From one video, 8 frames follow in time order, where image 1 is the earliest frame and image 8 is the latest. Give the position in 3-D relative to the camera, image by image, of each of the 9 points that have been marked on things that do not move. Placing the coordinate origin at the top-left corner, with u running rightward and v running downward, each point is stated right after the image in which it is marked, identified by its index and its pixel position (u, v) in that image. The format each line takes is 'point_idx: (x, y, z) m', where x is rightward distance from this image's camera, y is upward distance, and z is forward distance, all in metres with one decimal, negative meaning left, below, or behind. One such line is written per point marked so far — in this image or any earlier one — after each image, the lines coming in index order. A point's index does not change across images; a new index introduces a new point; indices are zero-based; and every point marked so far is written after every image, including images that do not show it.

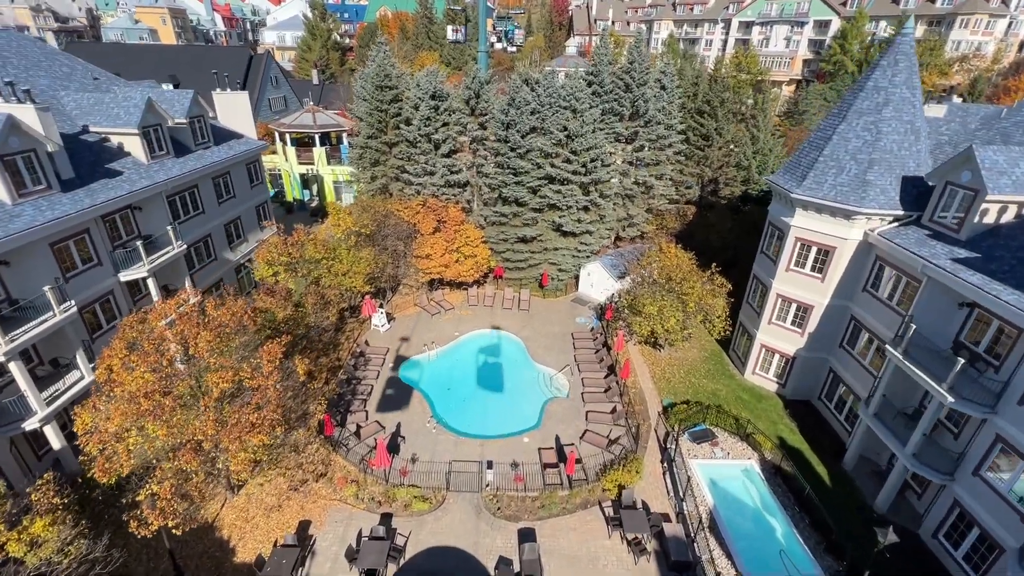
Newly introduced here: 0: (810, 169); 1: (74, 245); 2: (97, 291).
0: (+12.0, +4.8, +18.9) m
1: (-16.9, +1.7, +18.1) m
2: (-16.9, -0.1, +19.1) m
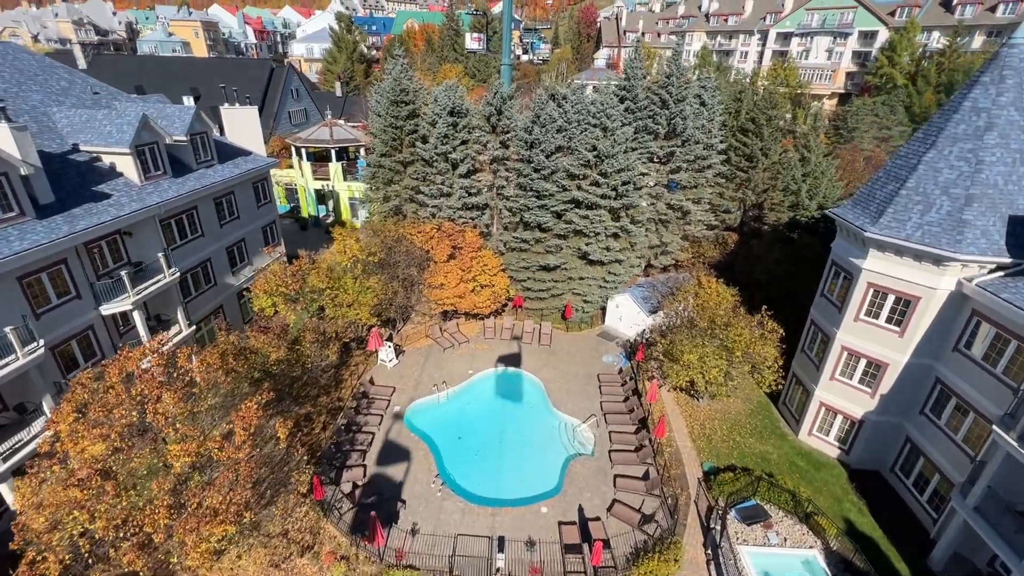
0: (+12.7, +2.8, +15.9) m
1: (-16.2, +0.4, +16.4) m
2: (-16.2, -1.4, +17.3) m
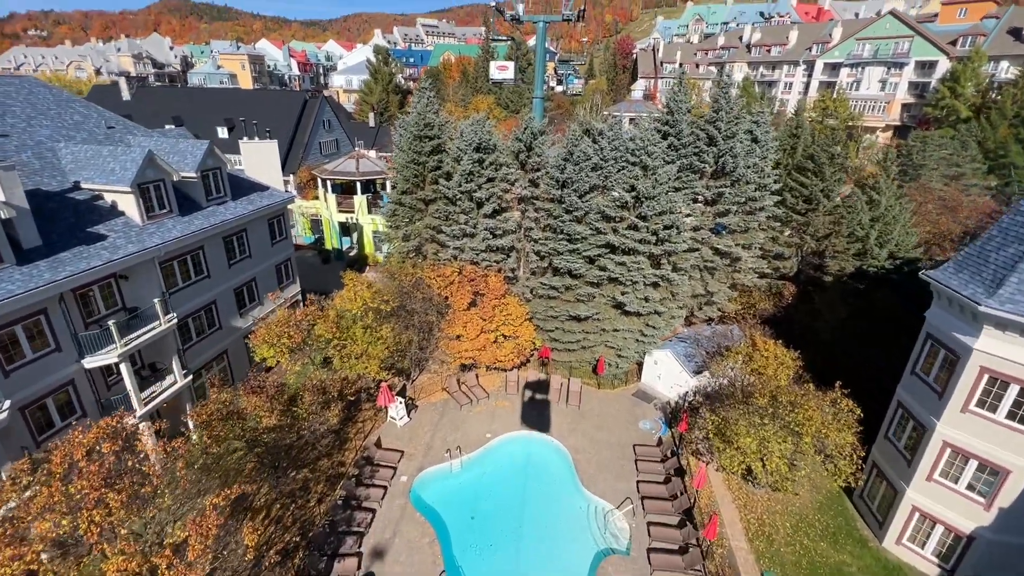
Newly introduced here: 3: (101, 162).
0: (+13.5, +0.4, +12.7) m
1: (-15.5, -1.3, +14.9) m
2: (-15.4, -3.2, +15.7) m
3: (-16.4, +5.0, +18.7) m
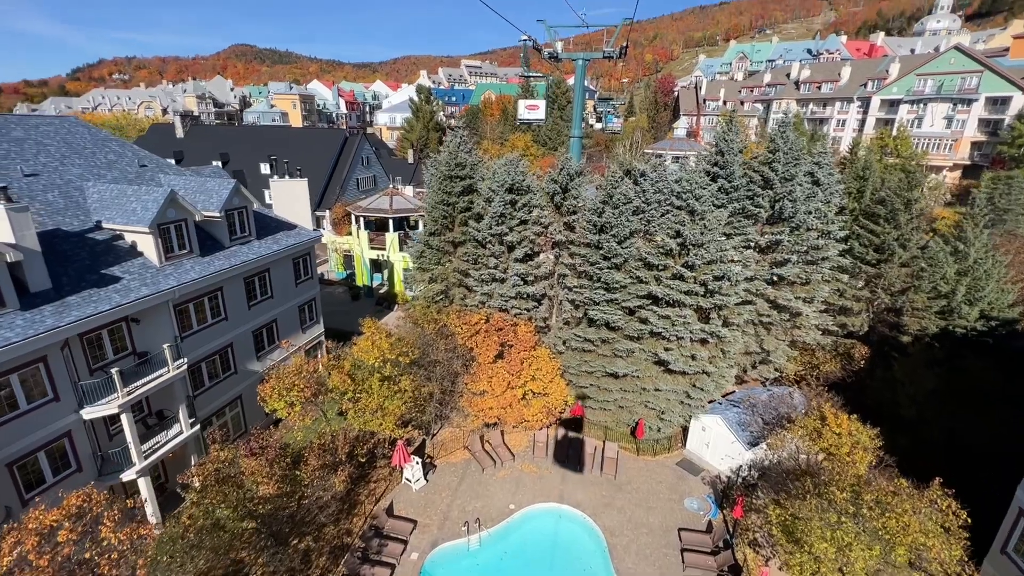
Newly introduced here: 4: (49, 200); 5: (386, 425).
0: (+14.1, -1.5, +9.8) m
1: (-14.7, -2.7, +14.0) m
2: (-14.6, -4.6, +14.7) m
3: (-15.1, +3.4, +18.3) m
4: (-17.3, +3.3, +17.6) m
5: (-5.1, -5.5, +19.0) m
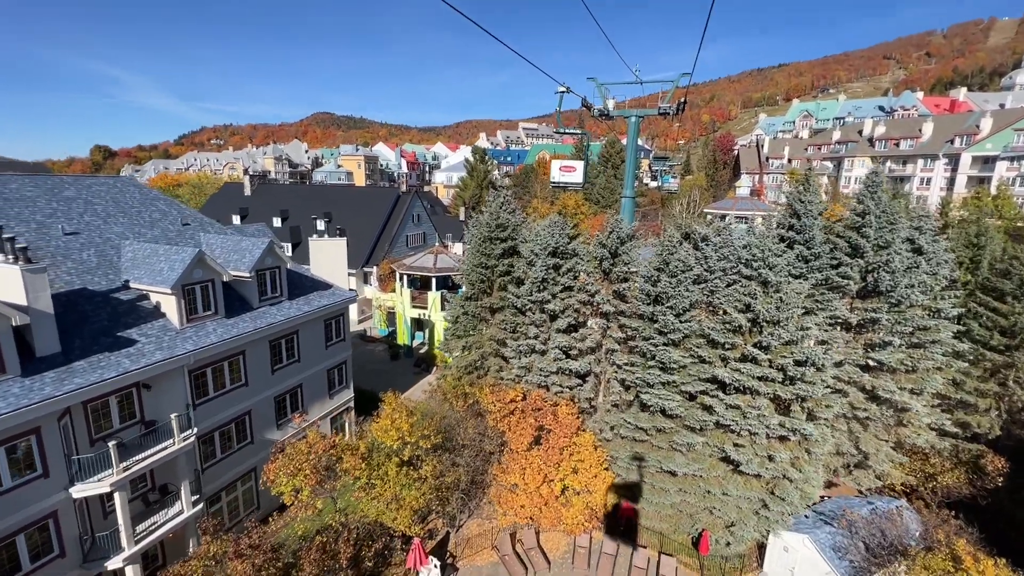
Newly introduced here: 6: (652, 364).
0: (+14.3, -3.5, +5.7) m
1: (-13.9, -4.5, +12.9) m
2: (-13.8, -6.5, +13.4) m
3: (-13.6, +1.0, +17.9) m
4: (-15.9, +1.1, +17.4) m
5: (-3.9, -8.1, +16.5) m
6: (+5.6, -3.0, +19.0) m
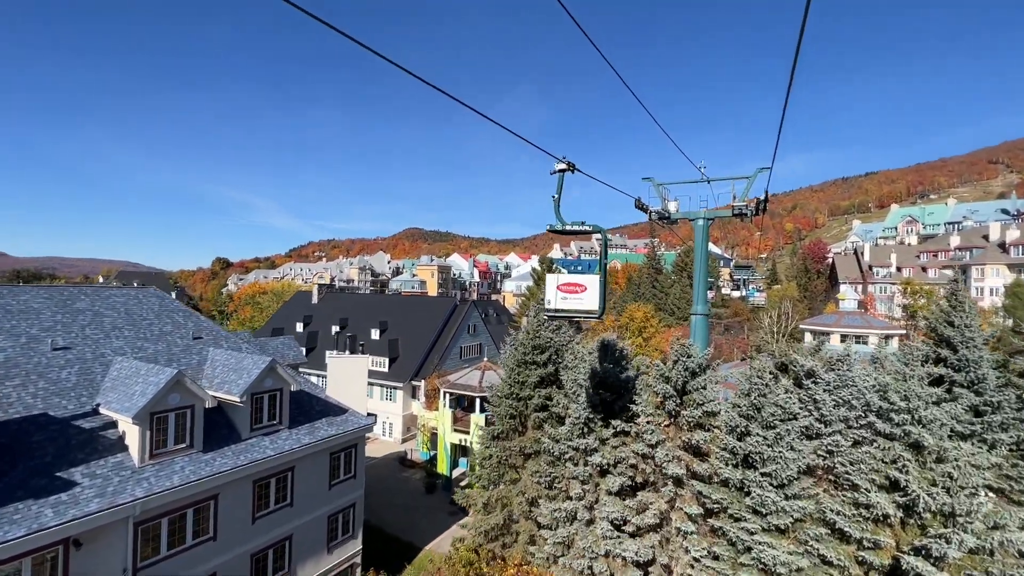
0: (+12.8, -5.0, -1.5) m
1: (-13.9, -7.4, +9.7) m
2: (-13.8, -9.4, +9.7) m
3: (-12.7, -3.1, +15.7) m
4: (-14.9, -2.9, +15.6) m
5: (-3.6, -11.7, +10.8) m
6: (+6.3, -7.4, +12.8) m
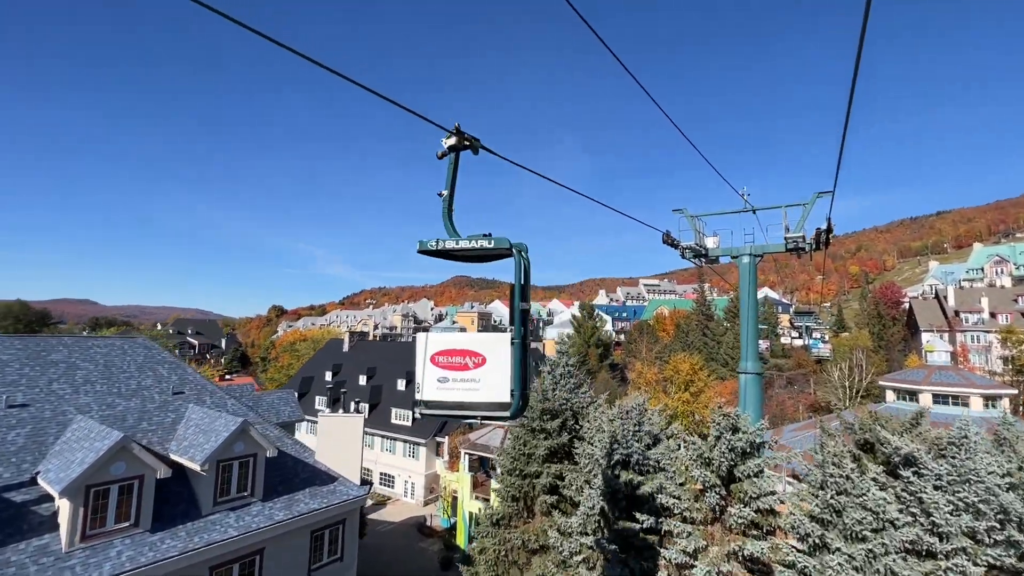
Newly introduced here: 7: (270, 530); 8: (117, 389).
0: (+10.9, -4.6, -5.9) m
1: (-14.6, -8.3, +7.6) m
2: (-14.5, -10.4, +7.4) m
3: (-12.7, -4.6, +13.8) m
4: (-15.0, -4.5, +14.0) m
5: (-4.2, -12.7, +7.2) m
6: (+5.9, -8.5, +8.6) m
7: (-8.1, -8.1, +15.8) m
8: (-14.4, -3.7, +17.2) m
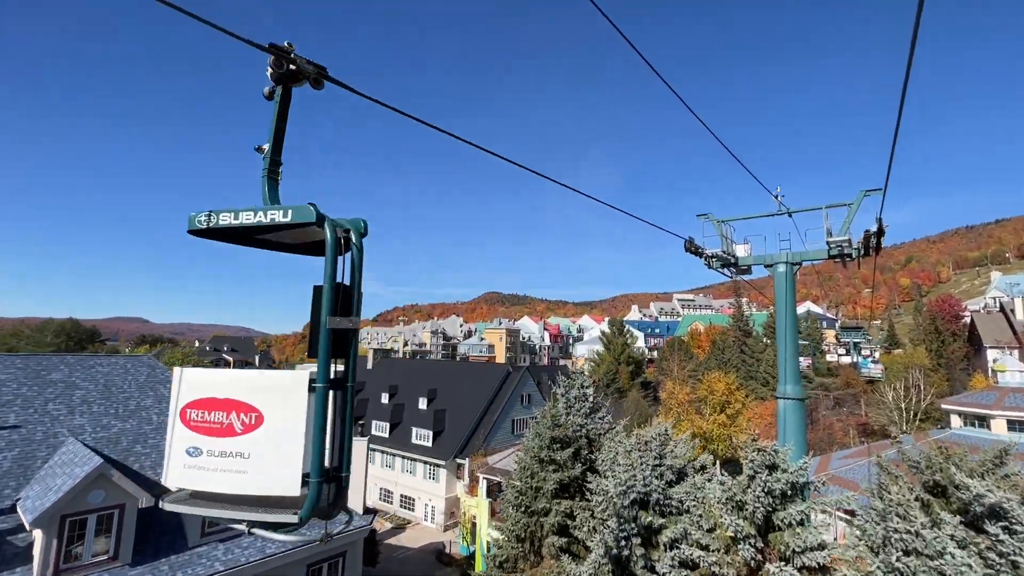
0: (+9.7, -4.2, -8.1) m
1: (-14.9, -8.6, +7.0) m
2: (-14.8, -10.6, +6.7) m
3: (-12.6, -5.1, +13.1) m
4: (-14.9, -5.0, +13.5) m
5: (-4.5, -12.9, +5.7) m
6: (+5.6, -8.6, +6.6) m
7: (-7.9, -8.6, +14.7) m
8: (-14.1, -4.3, +16.7) m
